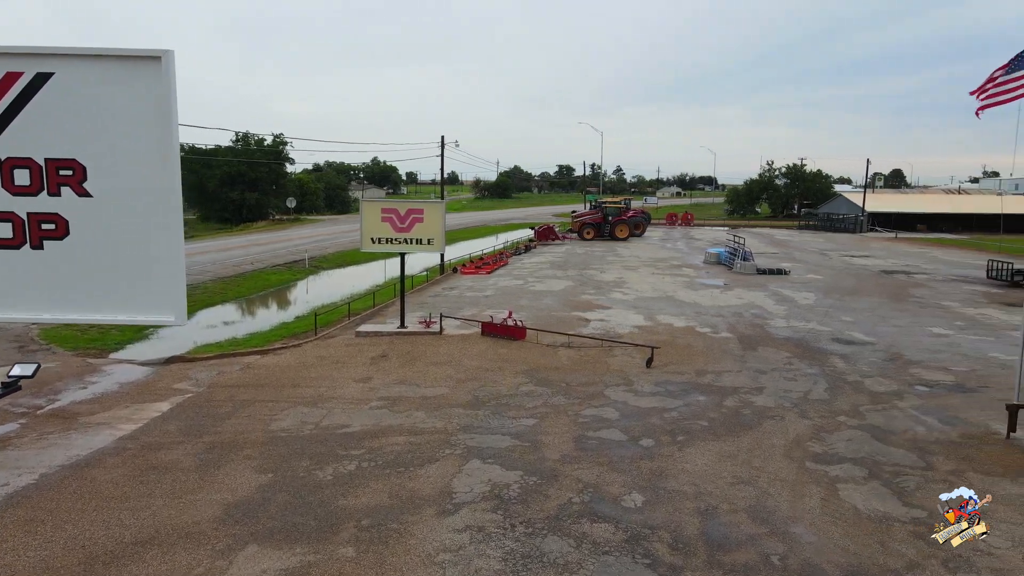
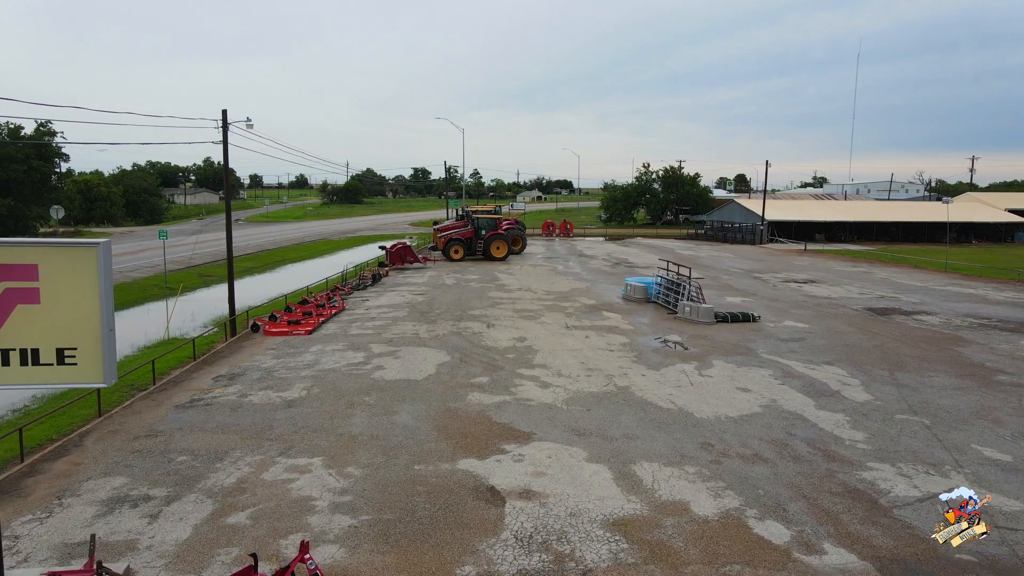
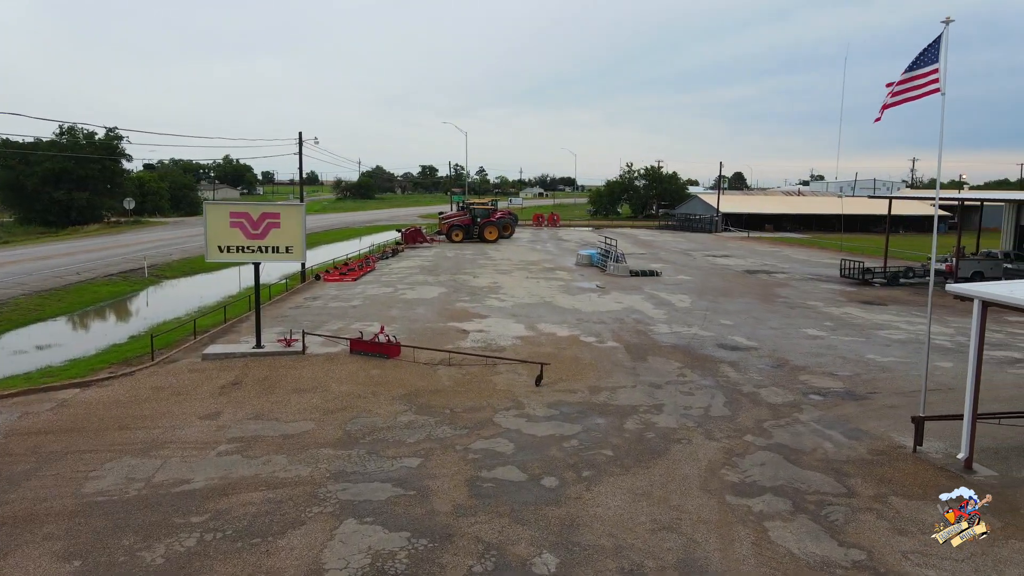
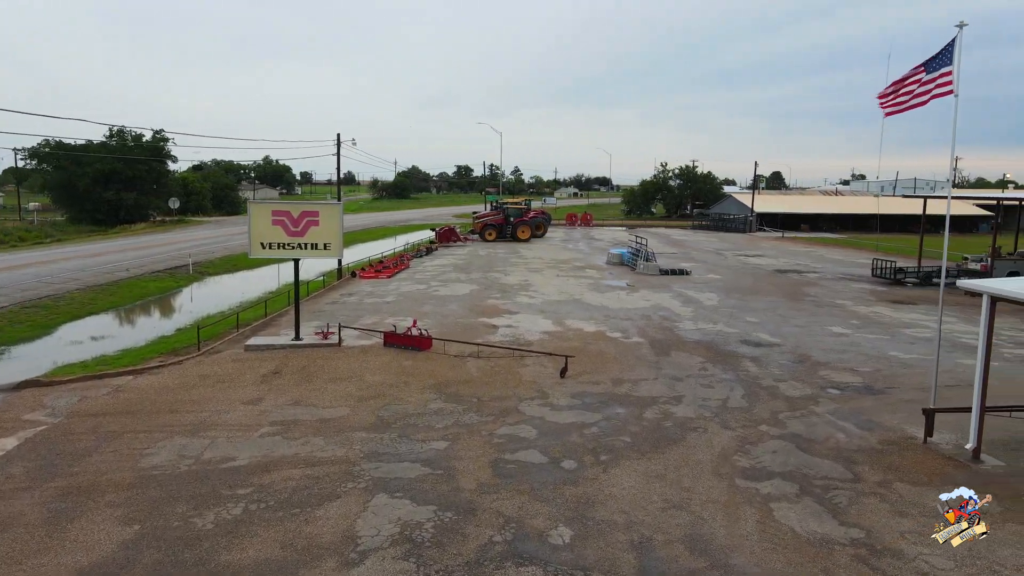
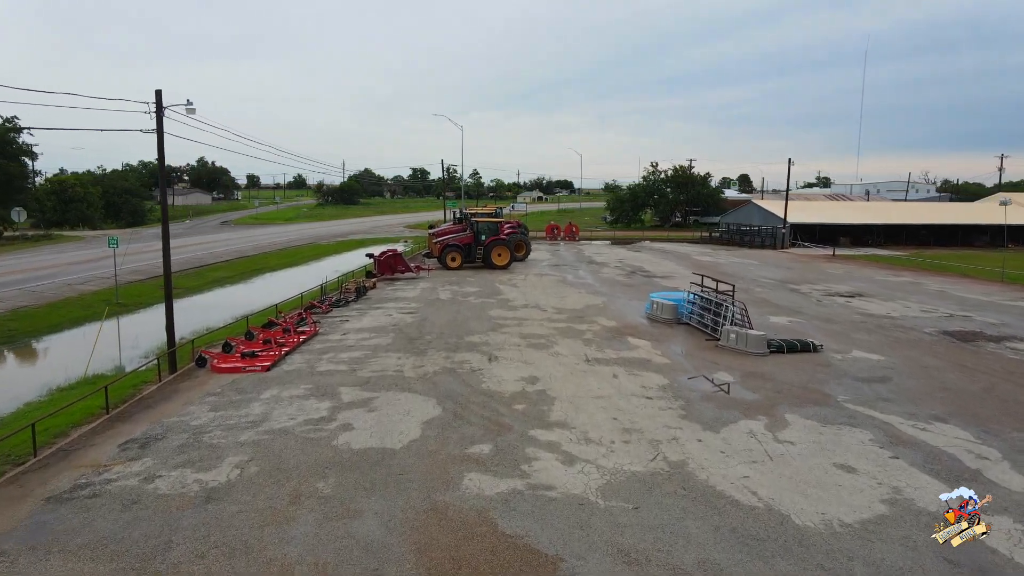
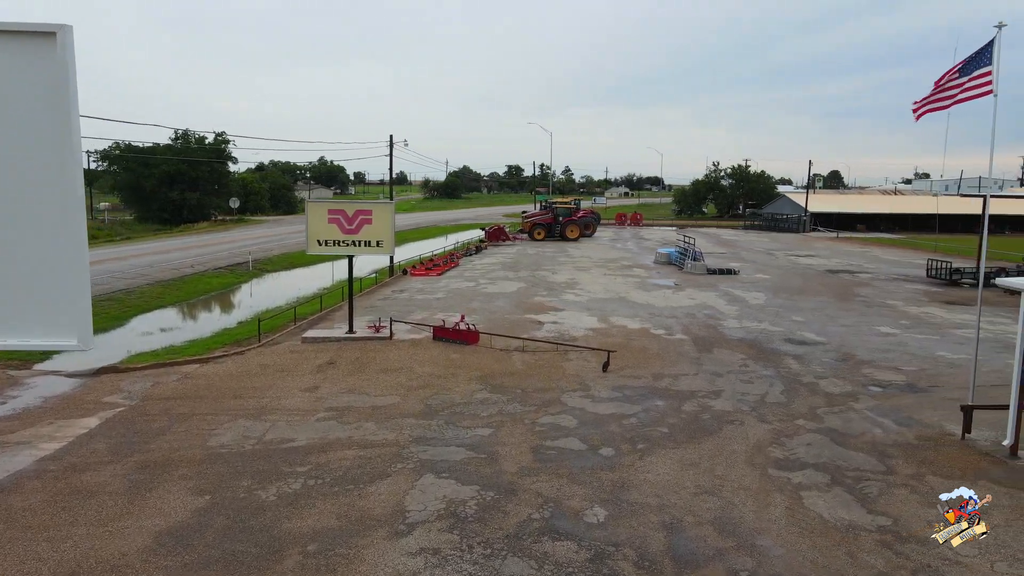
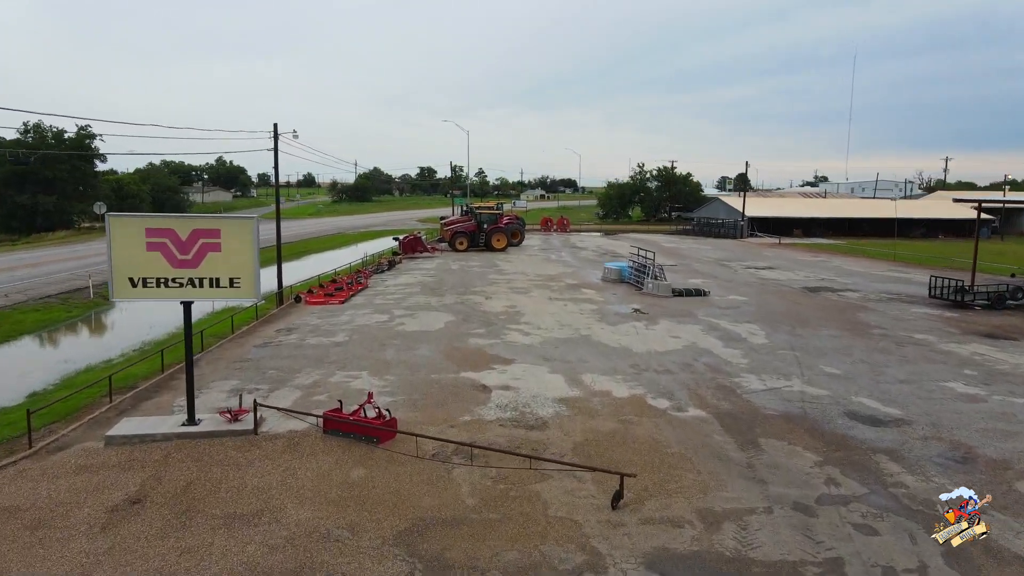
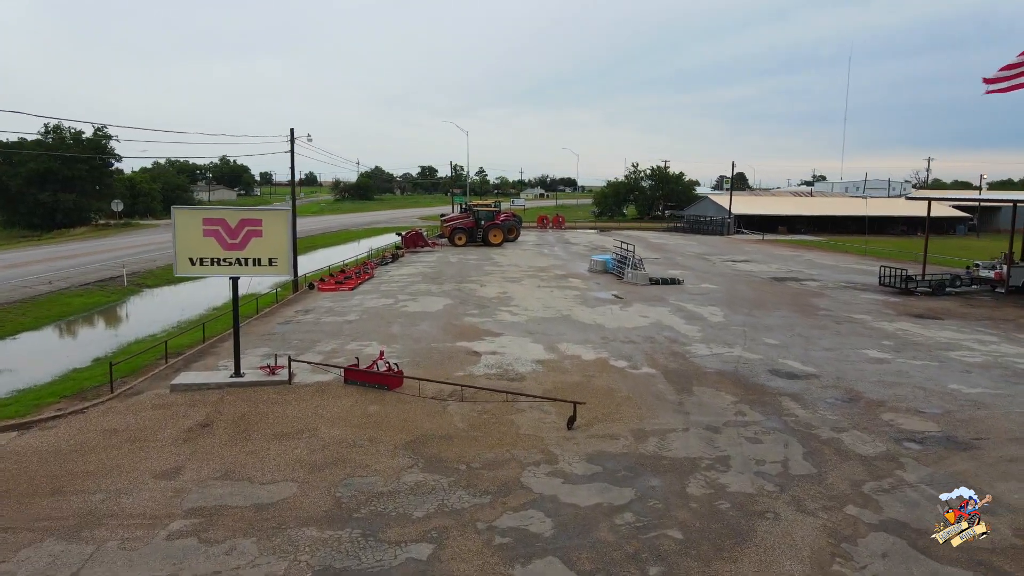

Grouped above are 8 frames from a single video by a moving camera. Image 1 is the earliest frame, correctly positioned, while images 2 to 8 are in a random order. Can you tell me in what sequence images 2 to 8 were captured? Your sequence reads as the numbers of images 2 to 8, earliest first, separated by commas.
6, 4, 3, 8, 7, 2, 5
